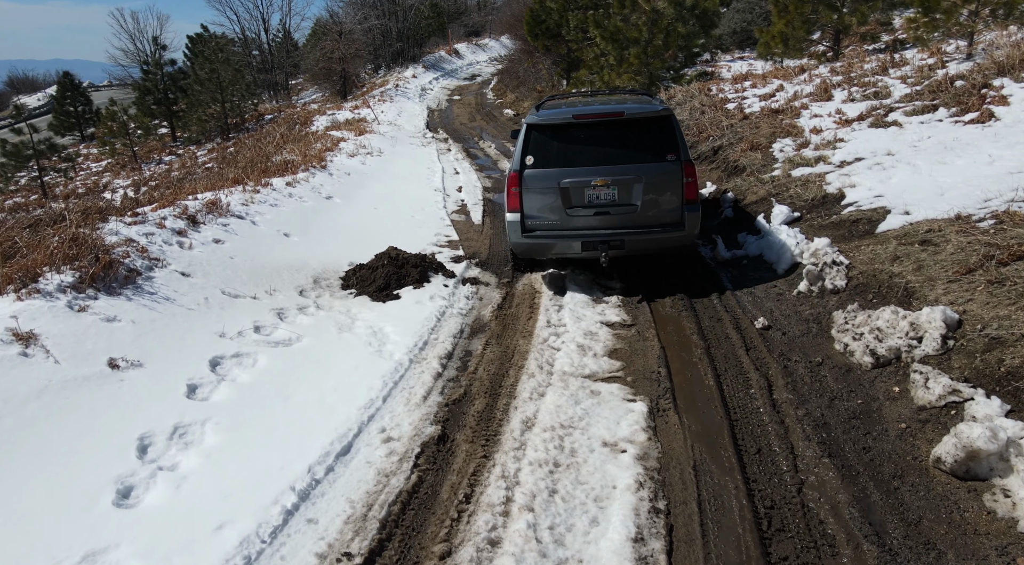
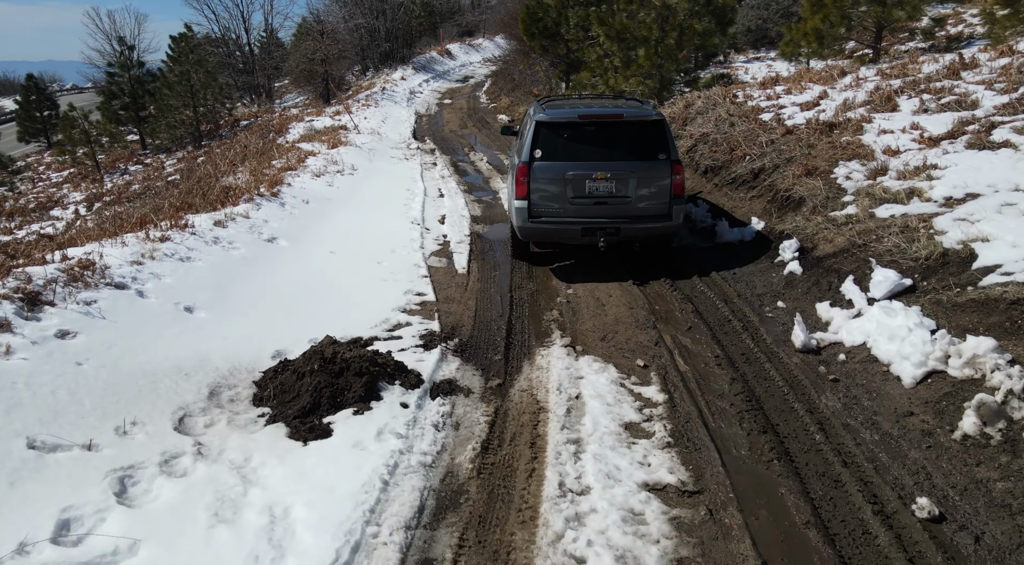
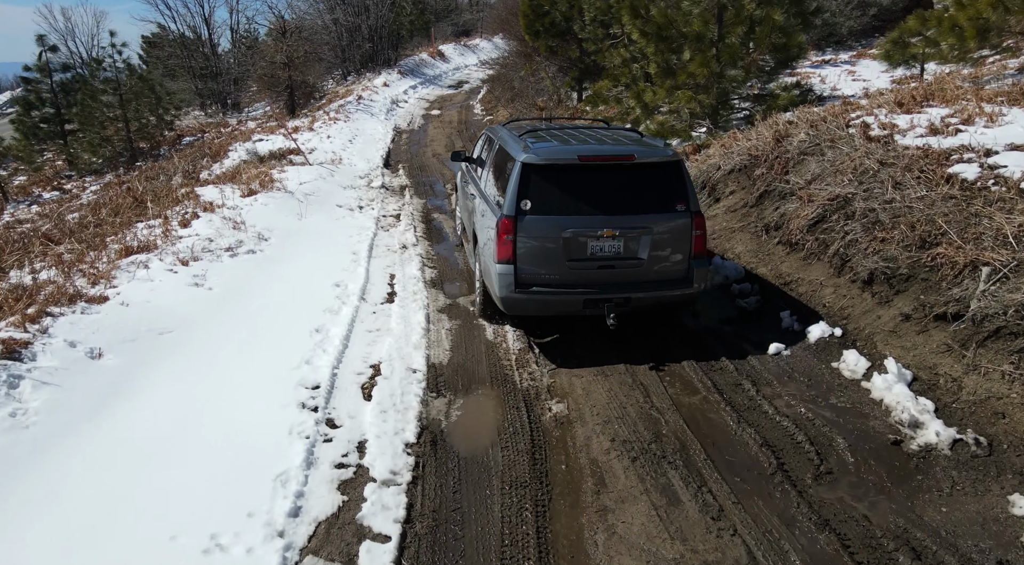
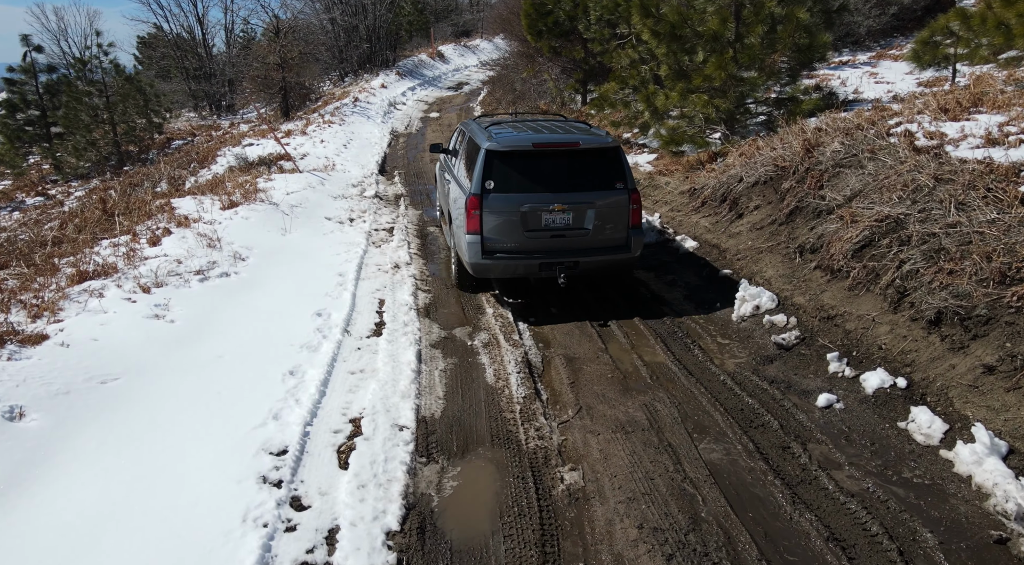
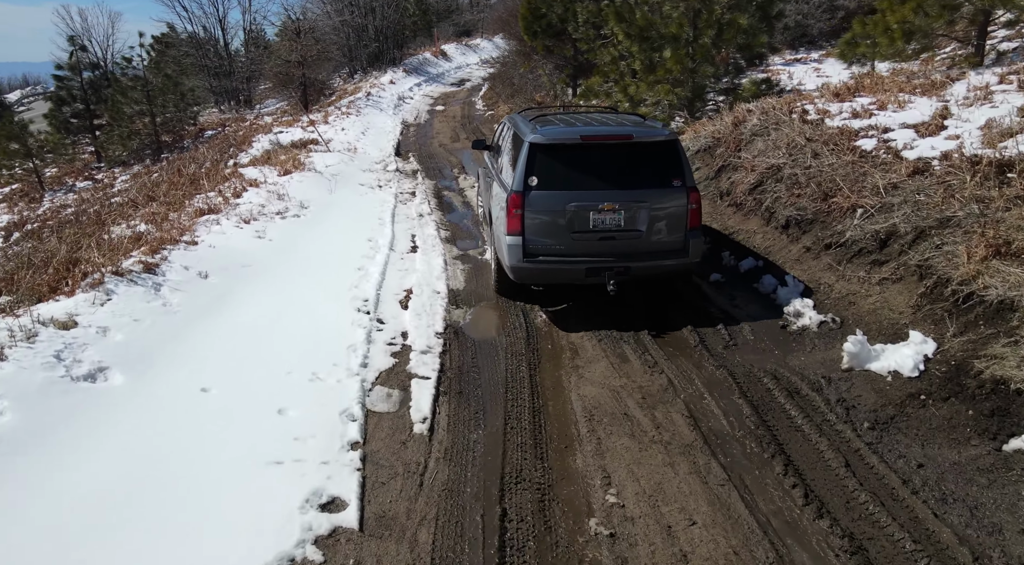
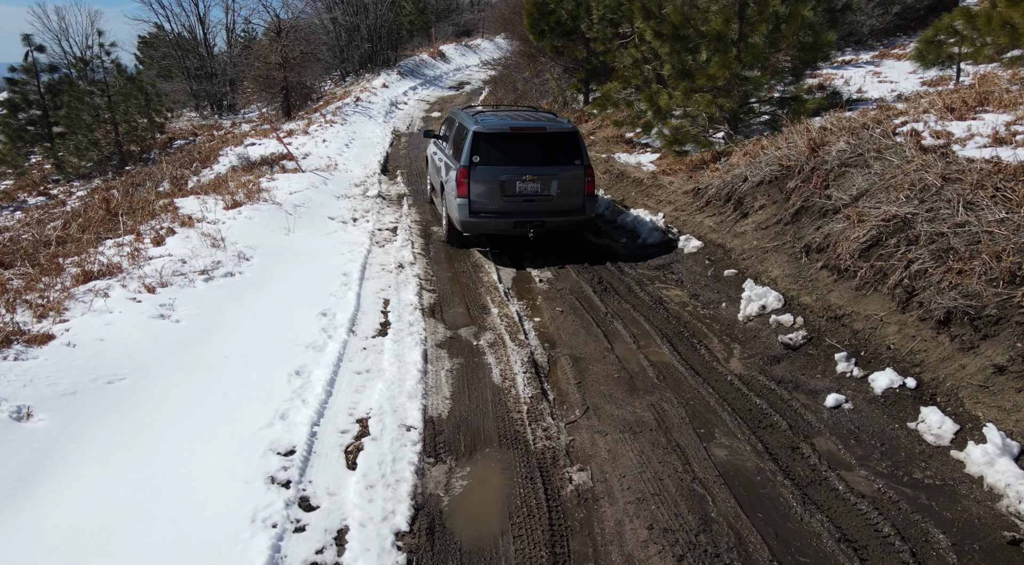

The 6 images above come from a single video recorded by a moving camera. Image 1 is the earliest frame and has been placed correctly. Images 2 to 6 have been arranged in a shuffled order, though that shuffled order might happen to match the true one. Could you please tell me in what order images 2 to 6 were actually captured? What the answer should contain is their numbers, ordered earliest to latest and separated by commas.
2, 5, 3, 4, 6
